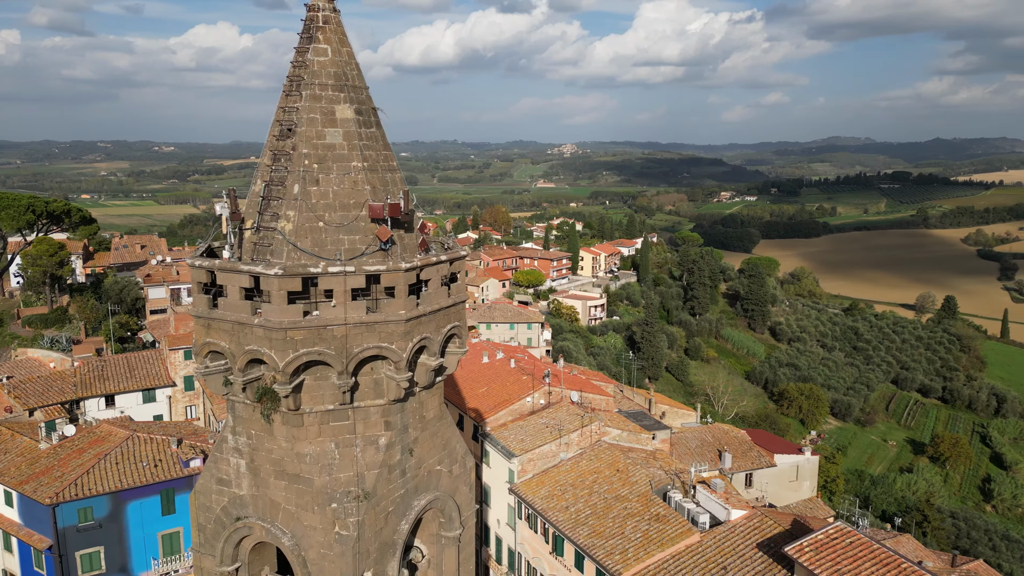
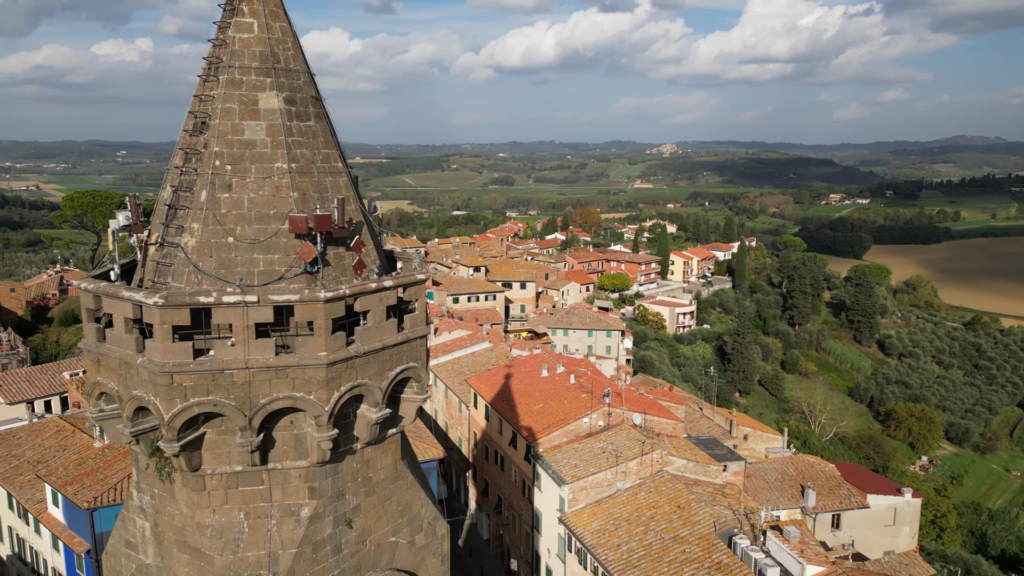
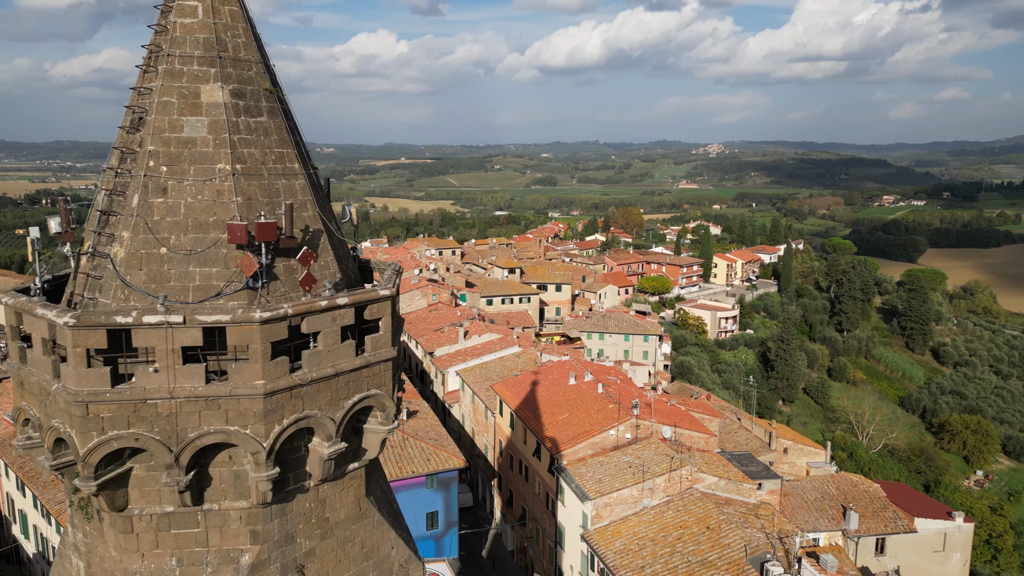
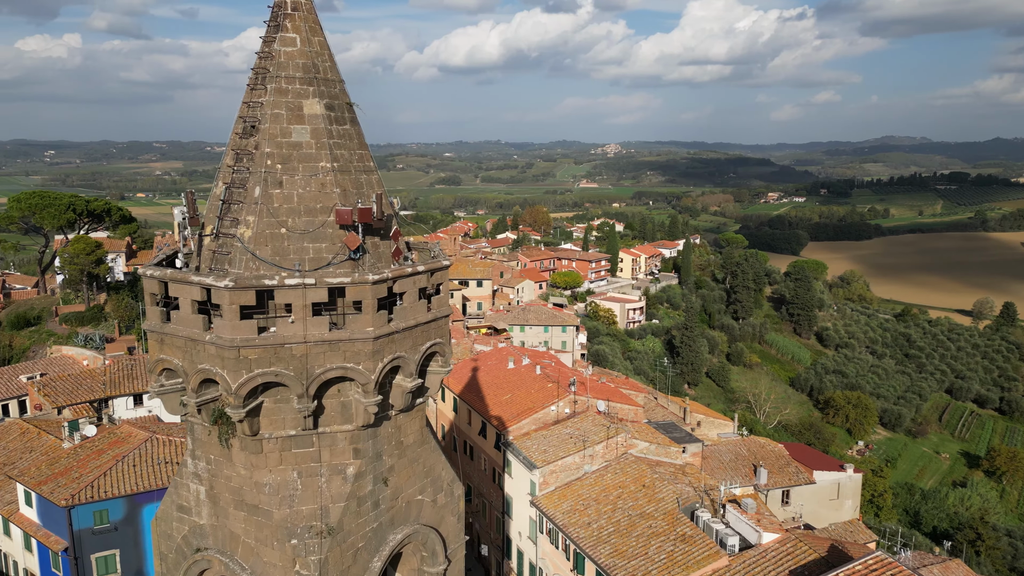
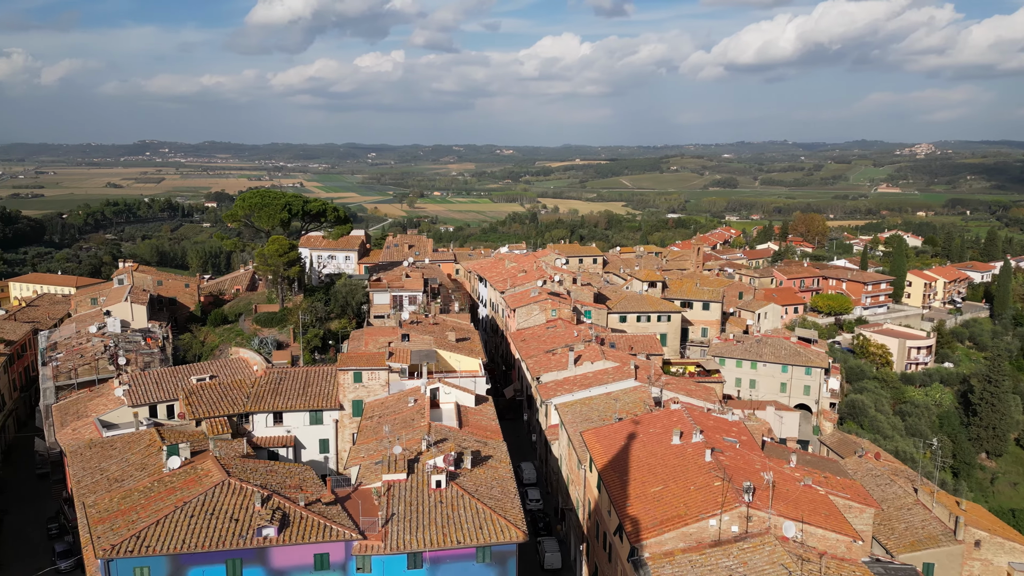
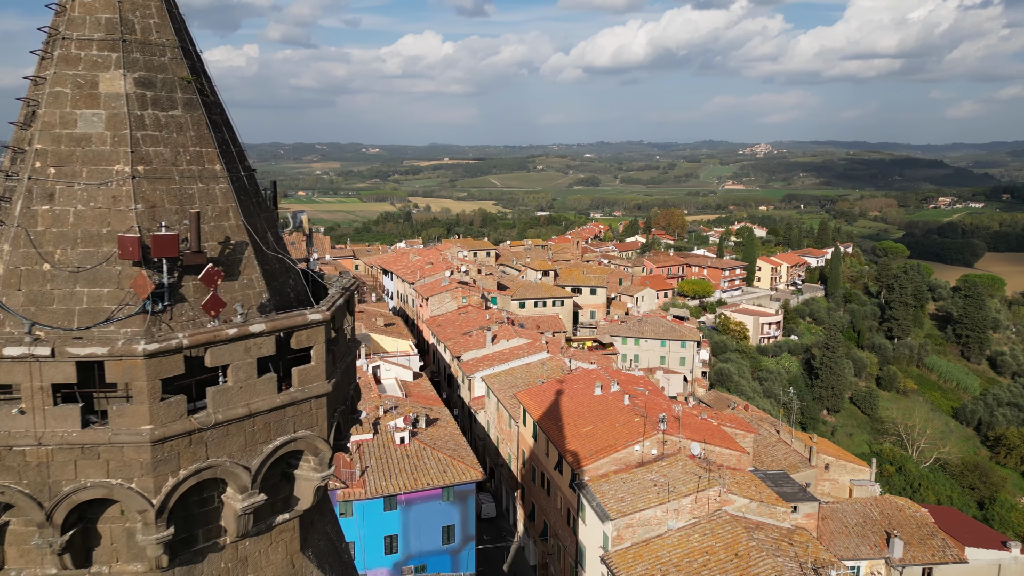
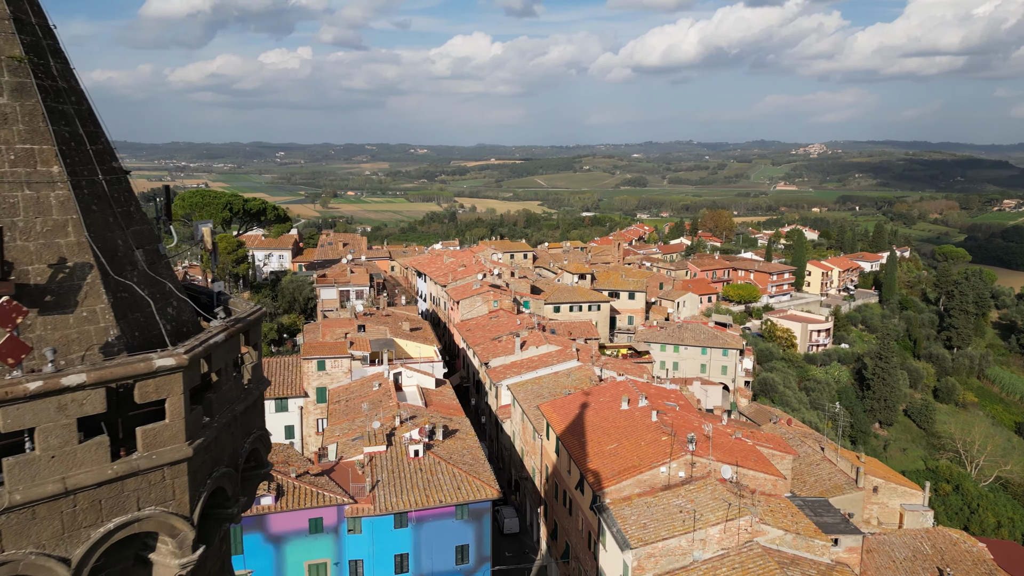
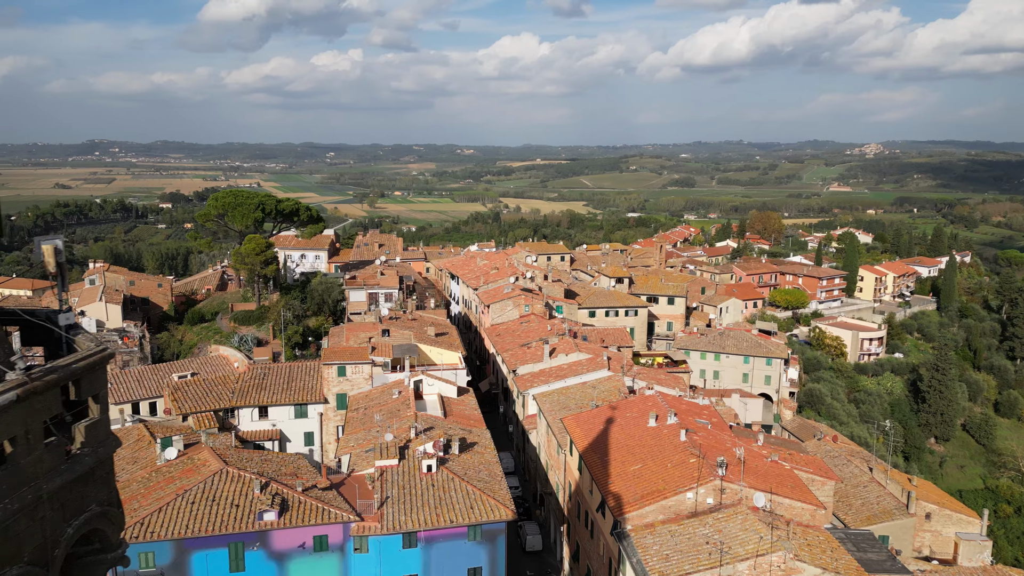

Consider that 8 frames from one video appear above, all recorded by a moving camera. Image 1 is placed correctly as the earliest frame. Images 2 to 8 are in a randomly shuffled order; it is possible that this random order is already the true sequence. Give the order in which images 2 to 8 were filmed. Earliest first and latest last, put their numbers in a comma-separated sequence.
4, 2, 3, 6, 7, 8, 5
